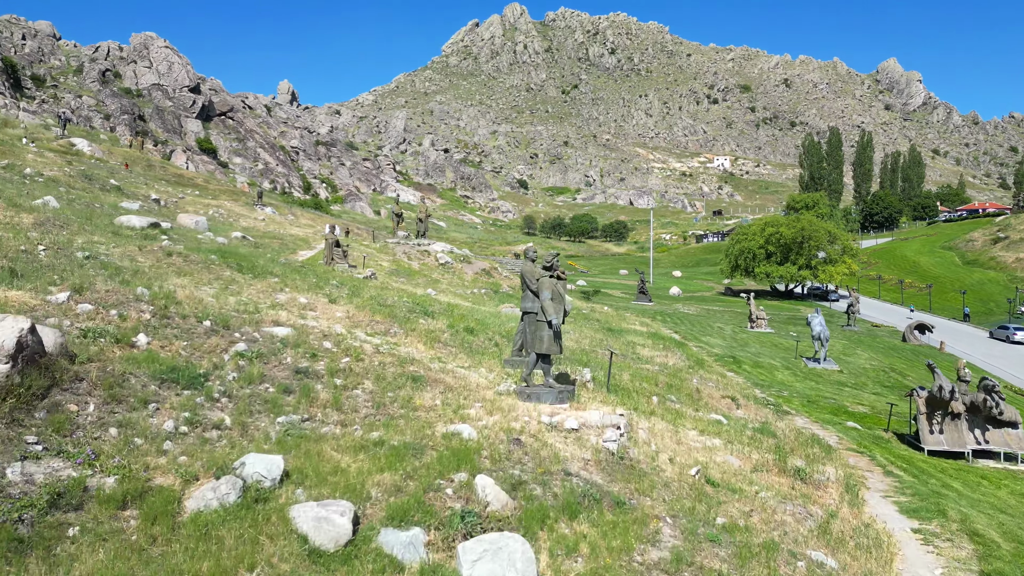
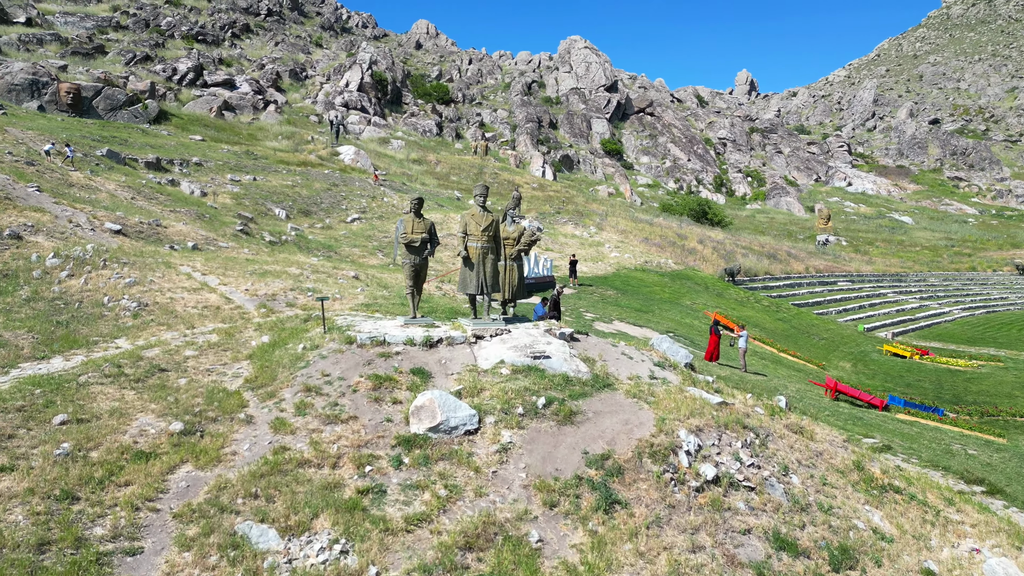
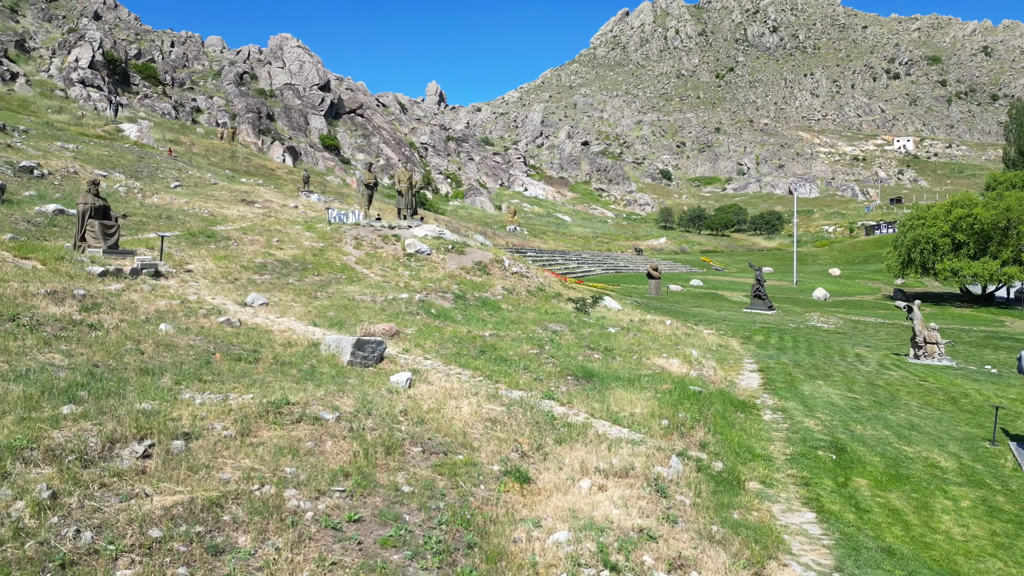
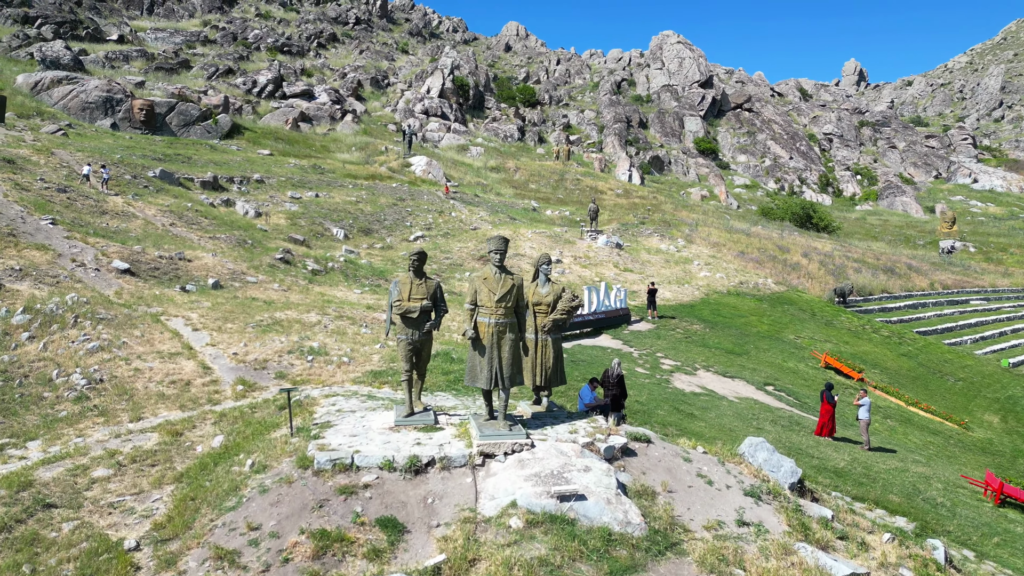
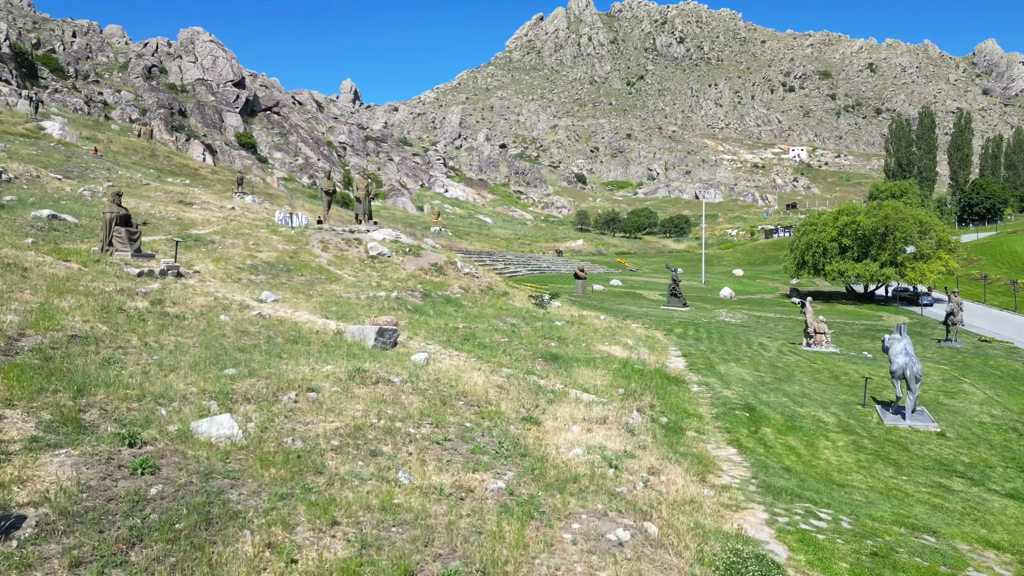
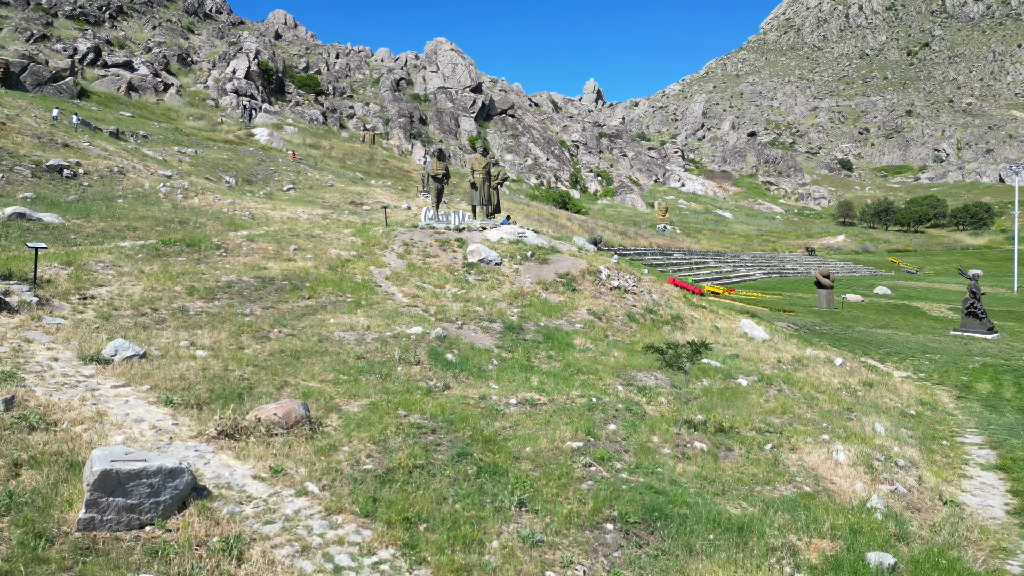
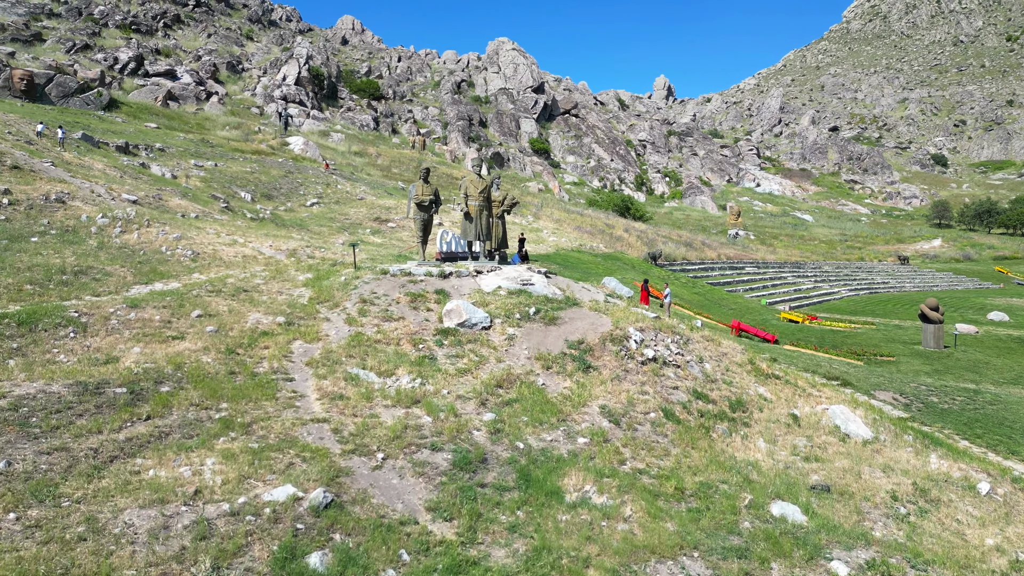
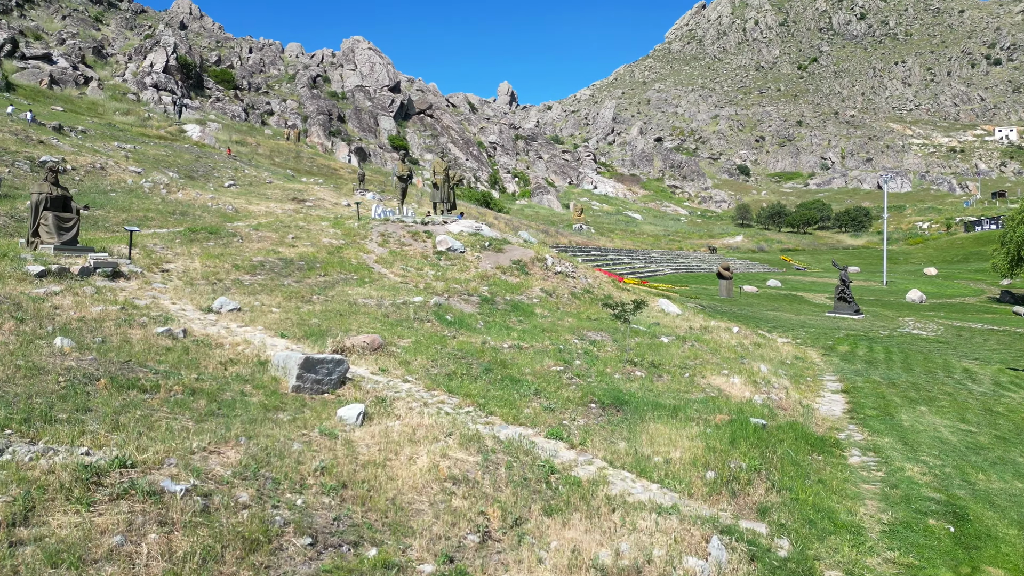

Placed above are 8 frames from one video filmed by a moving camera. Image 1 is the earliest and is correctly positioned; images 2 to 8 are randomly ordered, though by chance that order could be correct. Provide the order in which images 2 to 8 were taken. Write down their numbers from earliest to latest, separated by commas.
5, 3, 8, 6, 7, 2, 4
